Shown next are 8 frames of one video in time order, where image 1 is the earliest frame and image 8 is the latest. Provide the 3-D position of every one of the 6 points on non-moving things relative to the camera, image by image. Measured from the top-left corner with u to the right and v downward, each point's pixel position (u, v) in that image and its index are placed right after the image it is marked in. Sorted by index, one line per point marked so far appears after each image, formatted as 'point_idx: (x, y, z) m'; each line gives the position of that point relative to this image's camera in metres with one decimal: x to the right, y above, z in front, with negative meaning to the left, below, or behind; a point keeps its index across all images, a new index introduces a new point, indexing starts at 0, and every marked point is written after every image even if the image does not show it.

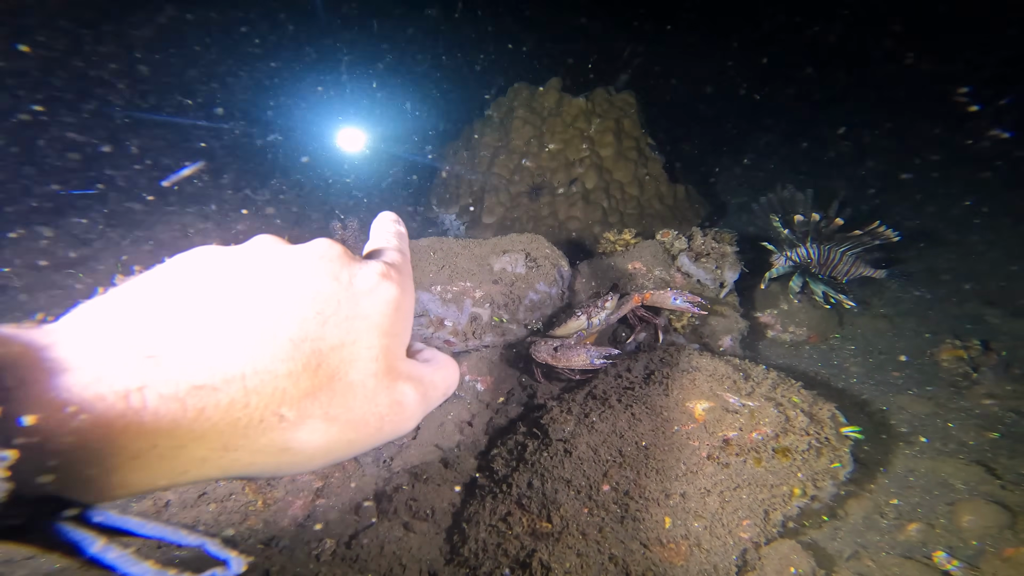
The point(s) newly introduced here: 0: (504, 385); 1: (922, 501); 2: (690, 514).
0: (-0.1, -1.1, +5.1) m
1: (+3.3, -1.7, +3.4) m
2: (+1.2, -1.6, +3.0) m
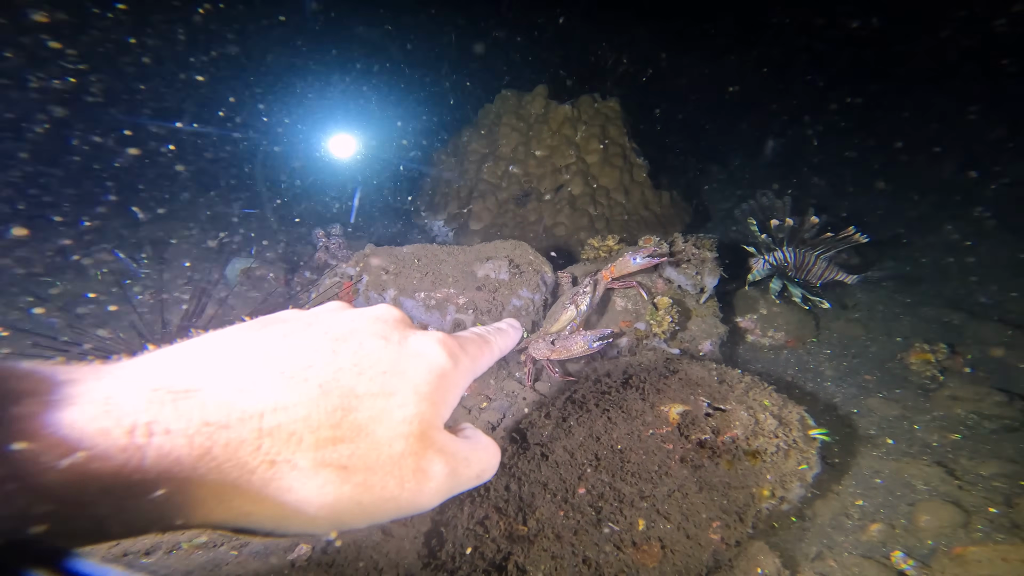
0: (-0.3, -1.2, +5.1) m
1: (+3.1, -1.8, +3.5) m
2: (+1.1, -1.6, +3.0) m
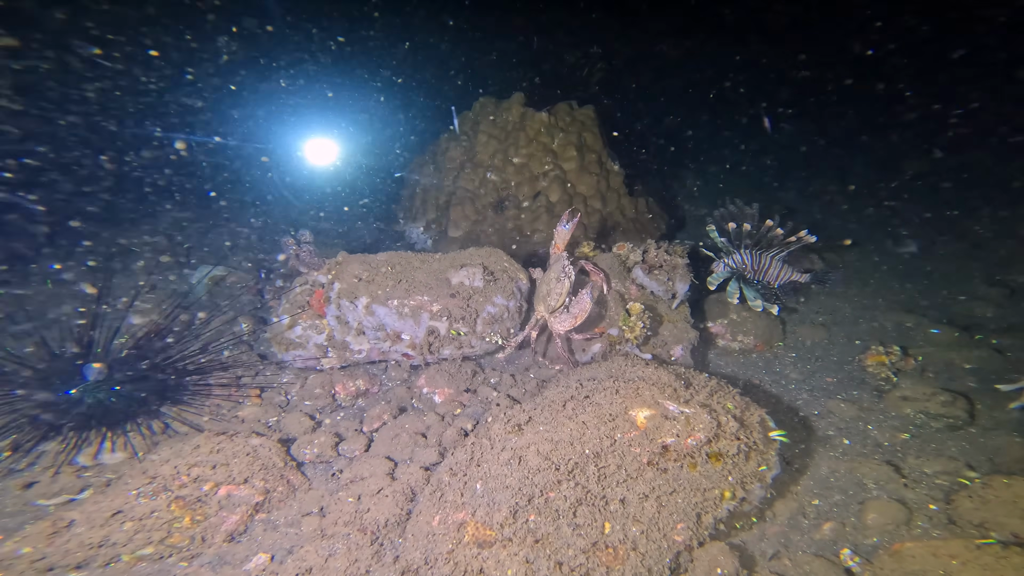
0: (-0.6, -1.3, +5.1) m
1: (+2.9, -1.8, +3.7) m
2: (+0.8, -1.7, +3.1) m
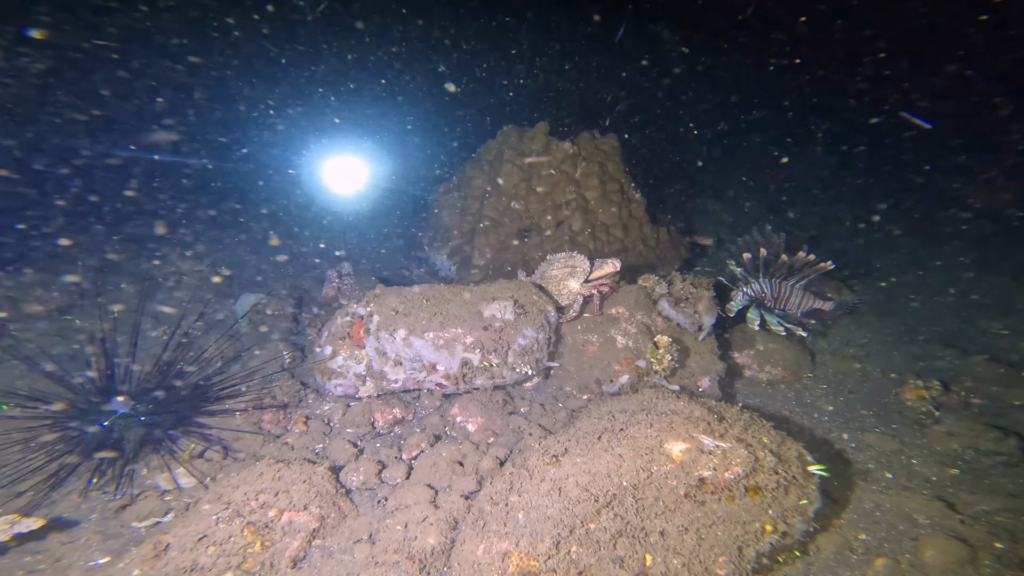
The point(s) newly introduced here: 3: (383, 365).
0: (-0.2, -1.7, +5.2) m
1: (+3.2, -2.1, +3.7) m
2: (+1.2, -1.9, +3.2) m
3: (-1.6, -1.0, +5.5) m
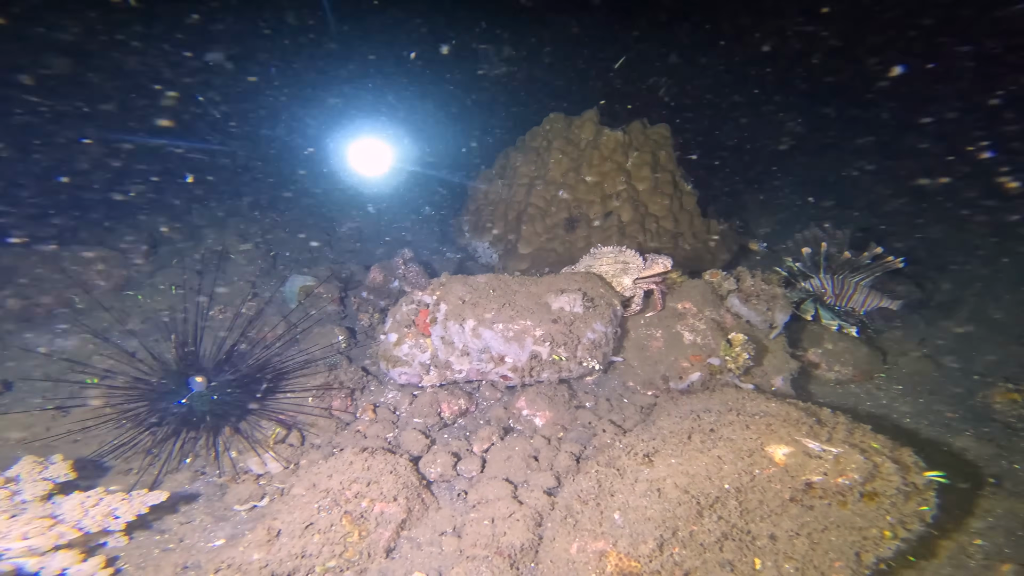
0: (+0.6, -1.6, +5.2) m
1: (+4.0, -2.1, +3.5) m
2: (+1.9, -1.9, +3.1) m
3: (-0.8, -0.8, +5.5) m
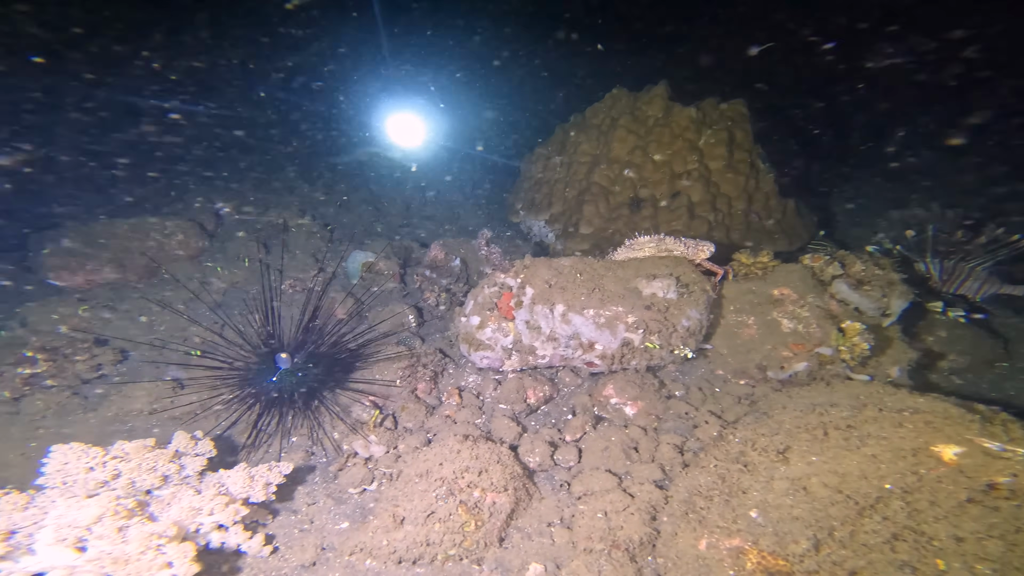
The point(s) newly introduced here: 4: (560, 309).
0: (+1.6, -1.4, +4.9) m
1: (+4.9, -2.0, +3.1) m
2: (+2.9, -1.8, +2.8) m
3: (+0.3, -0.6, +5.3) m
4: (+0.6, -0.2, +5.0) m
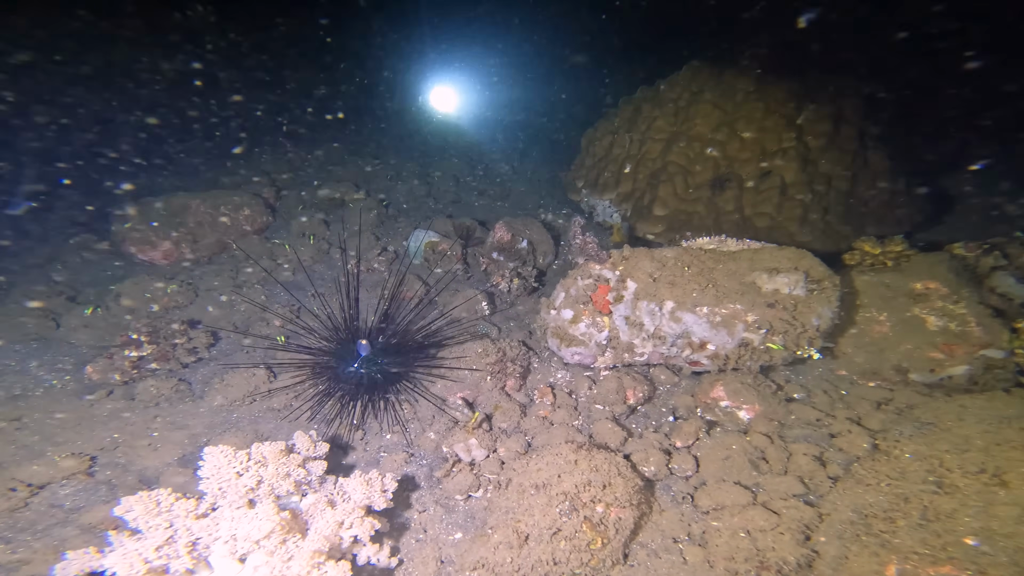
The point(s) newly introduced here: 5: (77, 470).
0: (+2.7, -1.3, +4.4) m
1: (+5.9, -2.0, +2.4) m
2: (+3.8, -1.8, +2.2) m
3: (+1.4, -0.5, +4.8) m
4: (+1.7, -0.1, +4.6) m
5: (-4.3, -1.8, +4.2) m
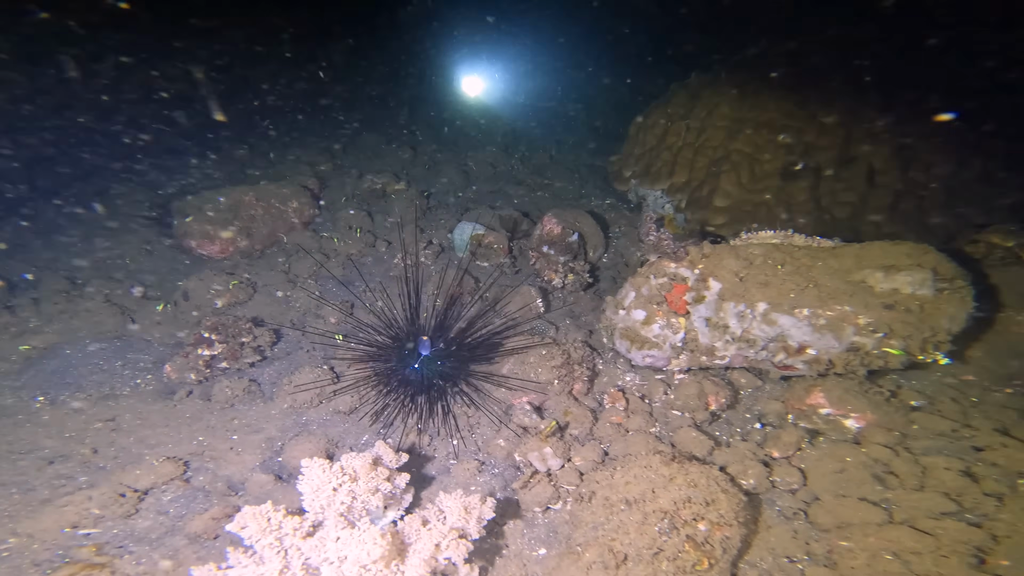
0: (+3.5, -1.2, +4.0) m
1: (+6.5, -1.9, +1.7) m
2: (+4.4, -1.8, +1.7) m
3: (+2.2, -0.5, +4.5) m
4: (+2.4, -0.1, +4.2) m
5: (-3.4, -1.9, +4.4) m
